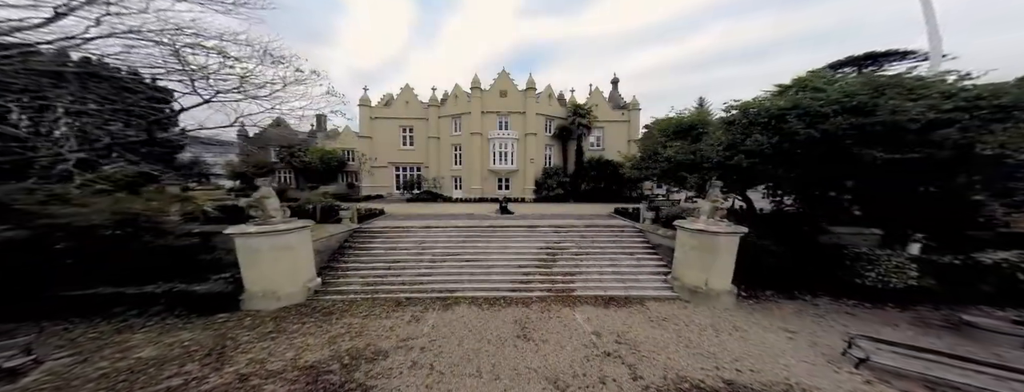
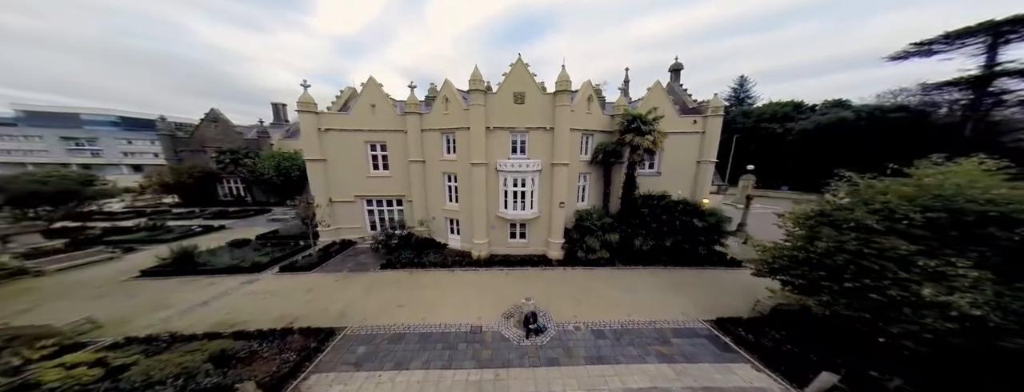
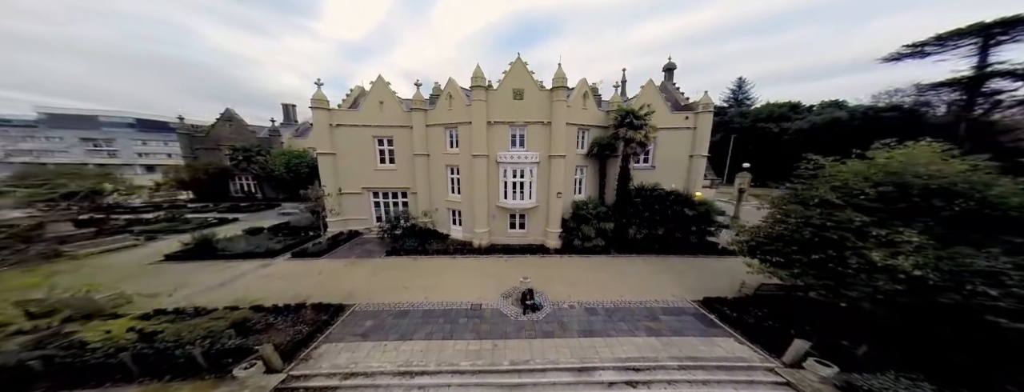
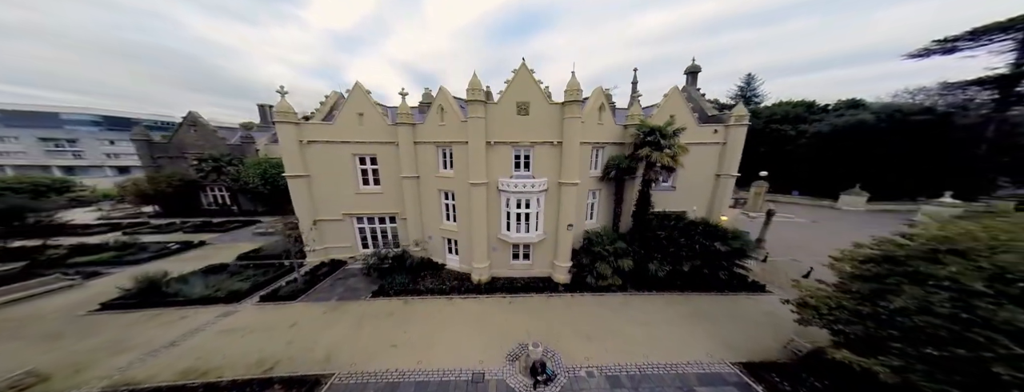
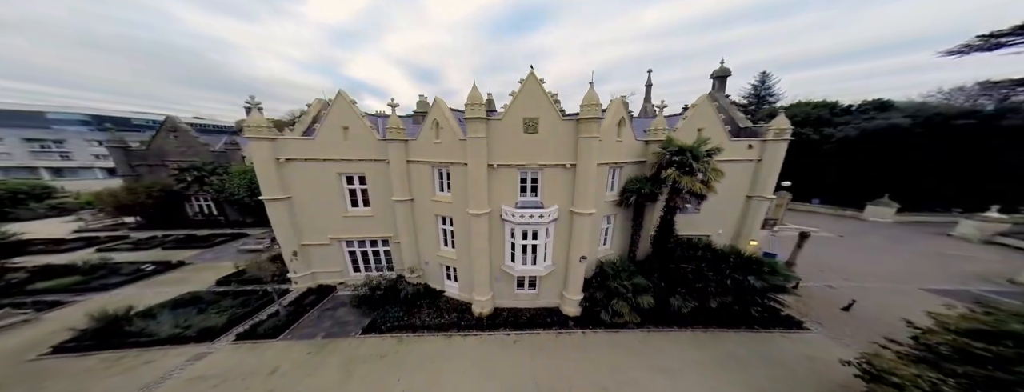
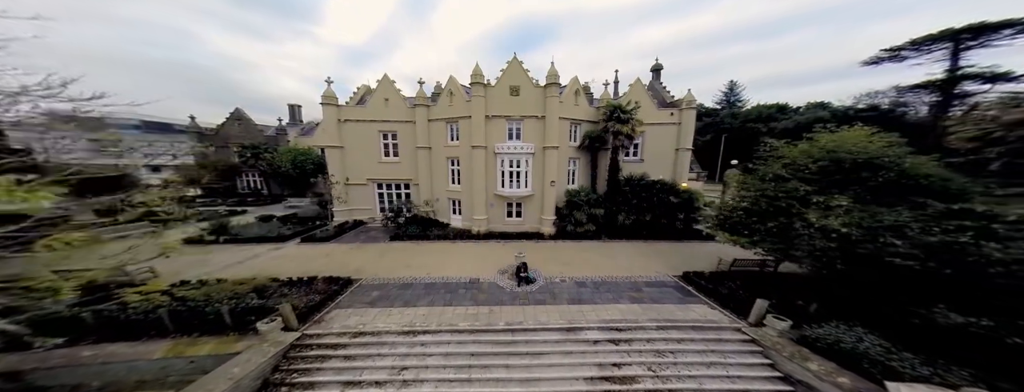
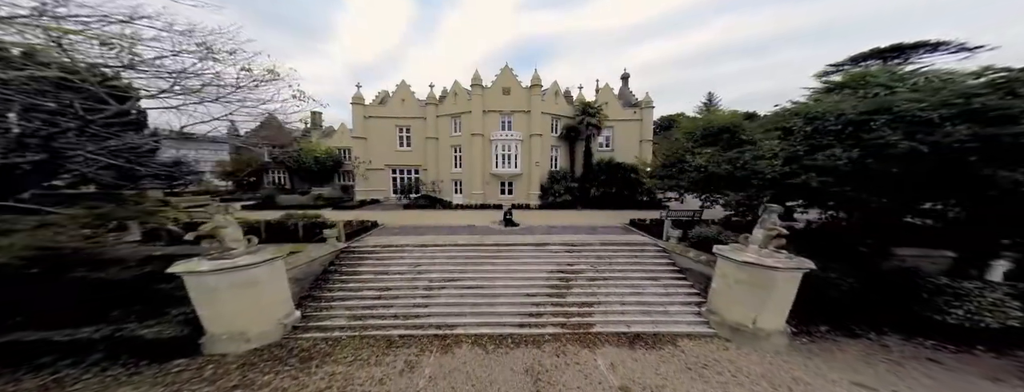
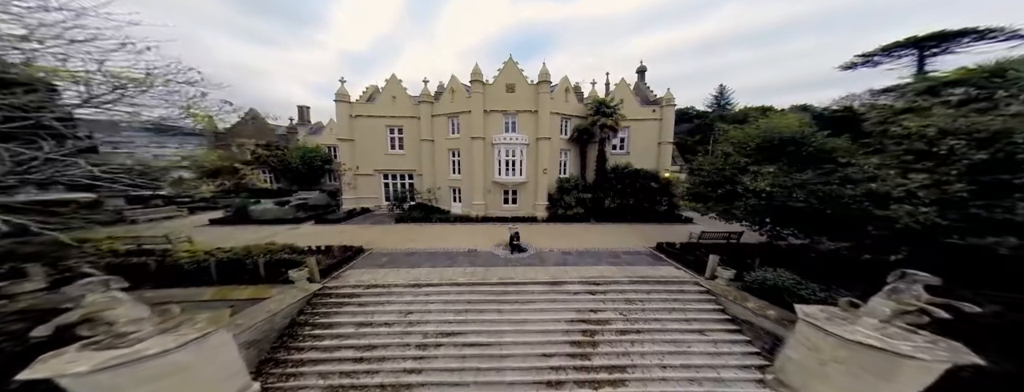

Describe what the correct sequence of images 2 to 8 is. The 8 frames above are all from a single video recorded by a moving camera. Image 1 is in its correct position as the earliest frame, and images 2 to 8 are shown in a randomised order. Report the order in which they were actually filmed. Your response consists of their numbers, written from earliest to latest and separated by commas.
7, 8, 6, 3, 2, 4, 5
